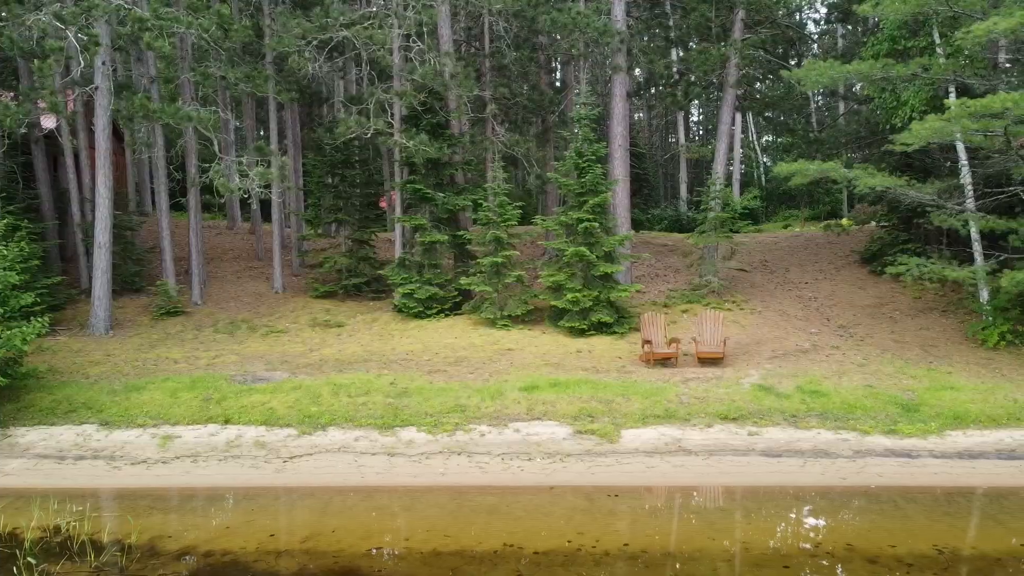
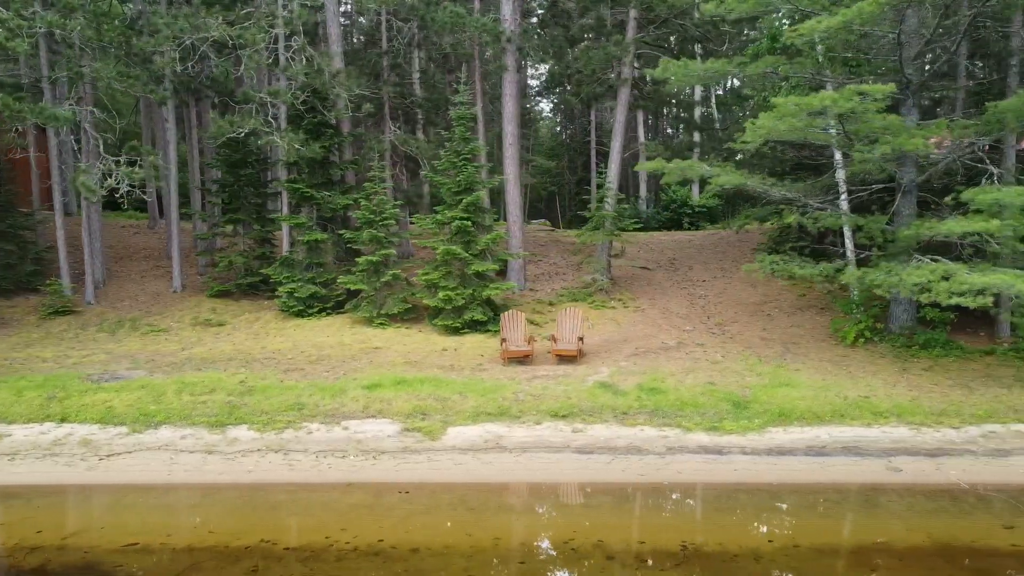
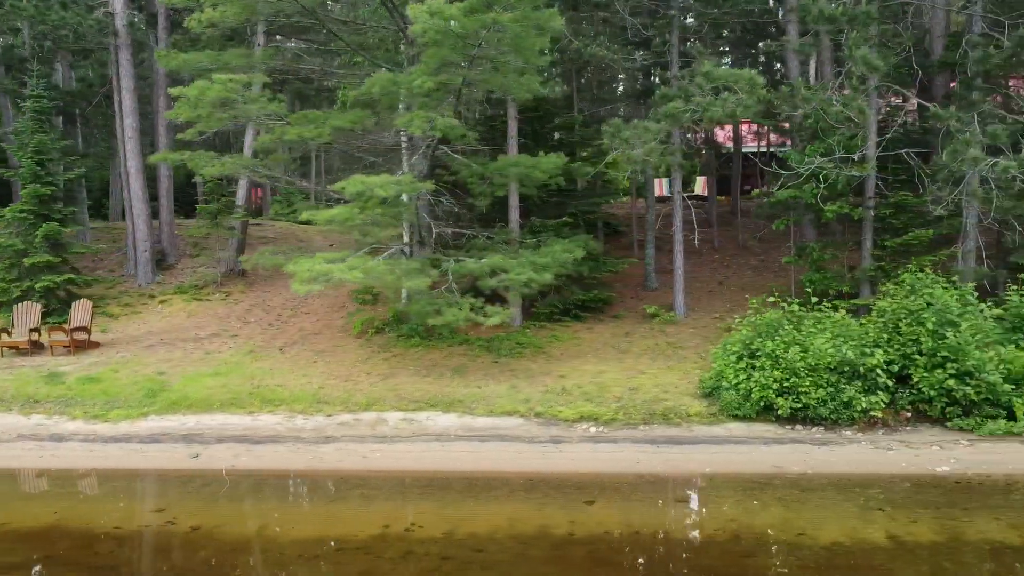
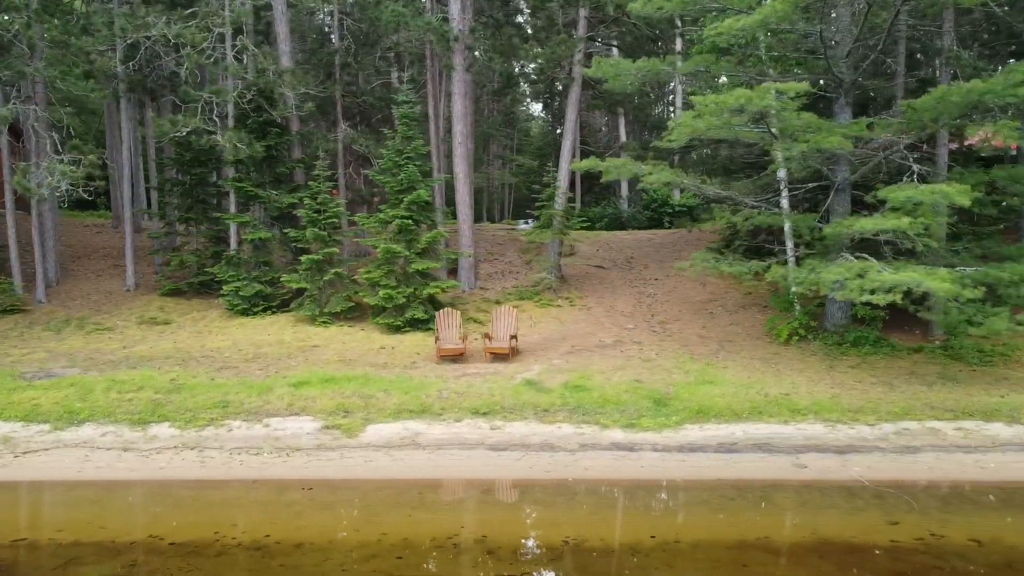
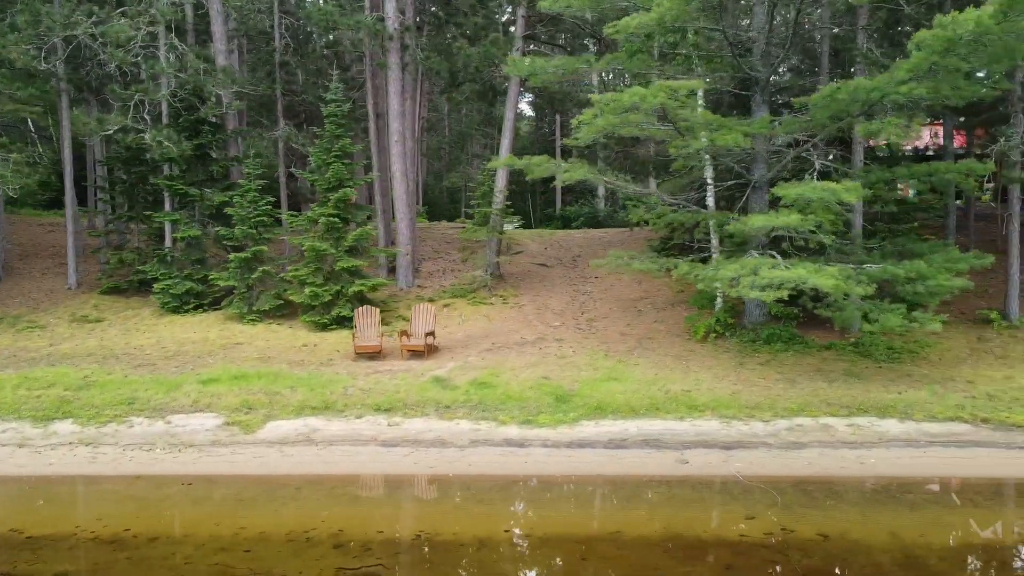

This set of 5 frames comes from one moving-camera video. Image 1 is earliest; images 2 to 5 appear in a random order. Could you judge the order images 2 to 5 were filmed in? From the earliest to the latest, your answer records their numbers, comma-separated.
2, 4, 5, 3
